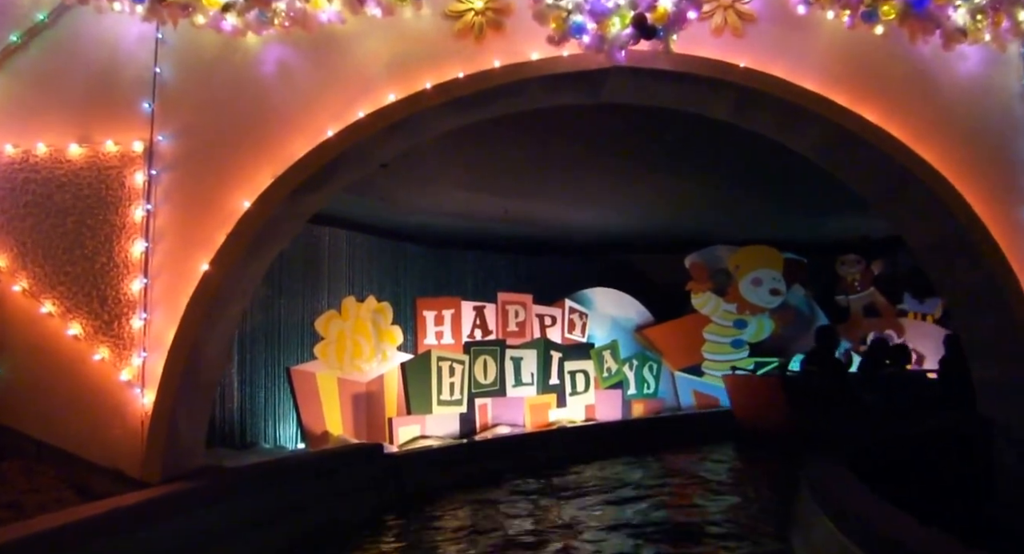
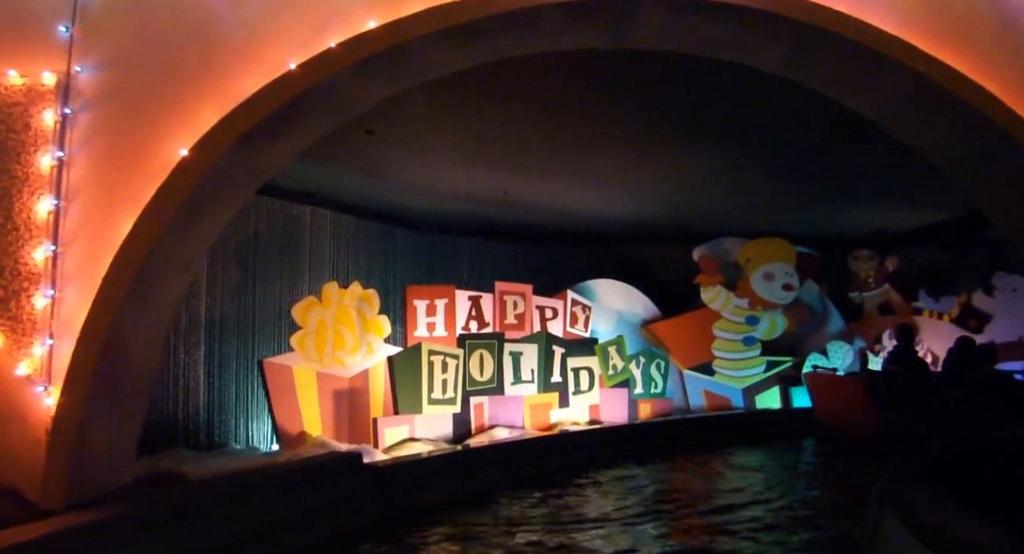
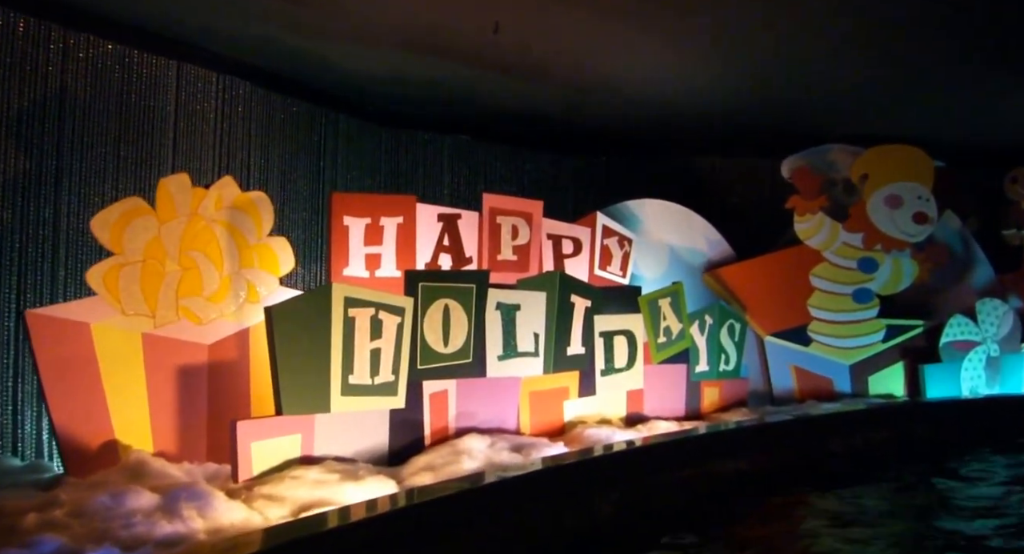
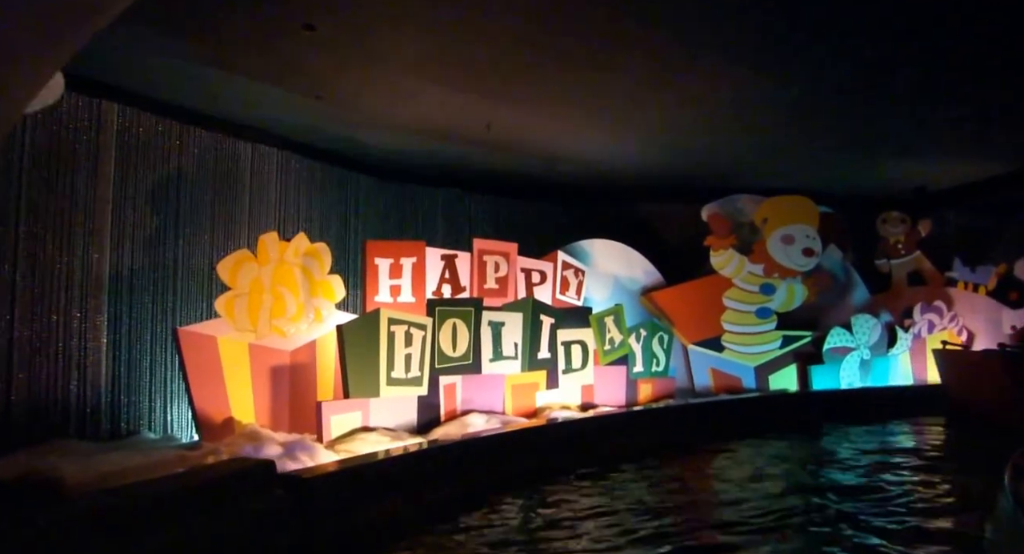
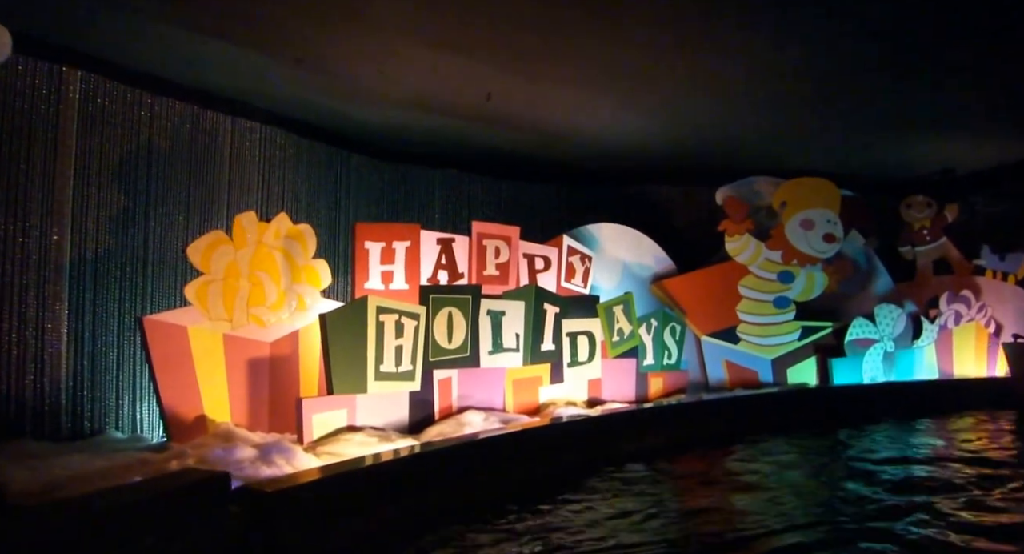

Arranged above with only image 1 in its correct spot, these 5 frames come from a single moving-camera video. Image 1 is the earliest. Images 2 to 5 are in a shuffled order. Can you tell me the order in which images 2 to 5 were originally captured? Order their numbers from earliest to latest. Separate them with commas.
2, 4, 5, 3
